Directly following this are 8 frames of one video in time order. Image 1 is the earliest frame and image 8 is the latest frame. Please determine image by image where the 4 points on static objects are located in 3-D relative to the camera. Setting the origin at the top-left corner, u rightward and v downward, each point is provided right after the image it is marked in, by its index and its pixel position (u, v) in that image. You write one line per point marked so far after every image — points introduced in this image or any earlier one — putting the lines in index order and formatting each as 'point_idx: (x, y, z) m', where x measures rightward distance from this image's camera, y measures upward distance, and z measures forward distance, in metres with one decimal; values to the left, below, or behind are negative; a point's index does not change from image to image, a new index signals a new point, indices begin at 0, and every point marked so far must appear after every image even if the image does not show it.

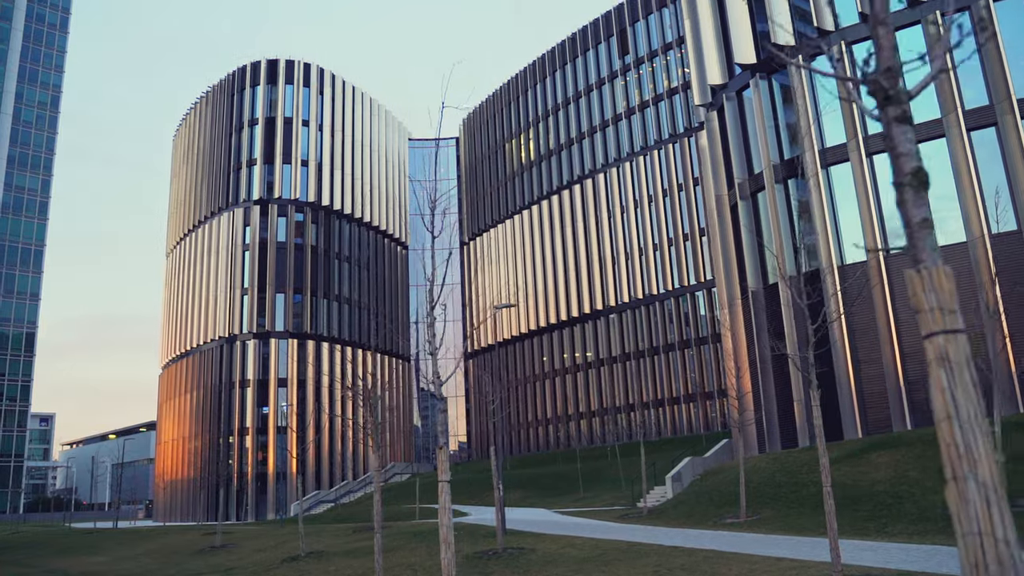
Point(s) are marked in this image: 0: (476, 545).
0: (-0.9, -6.3, +18.5) m
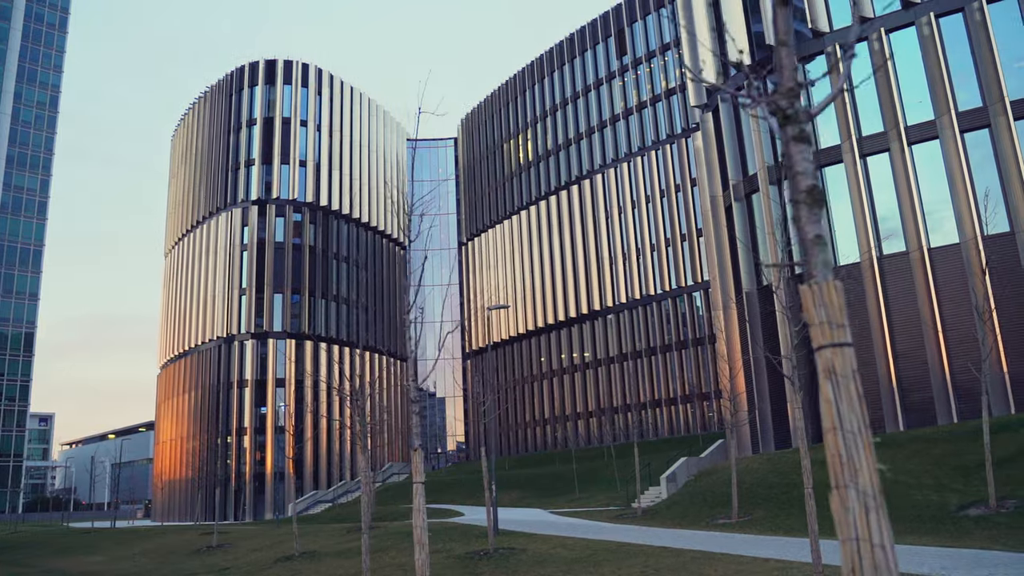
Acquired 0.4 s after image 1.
0: (-1.1, -6.3, +18.5) m
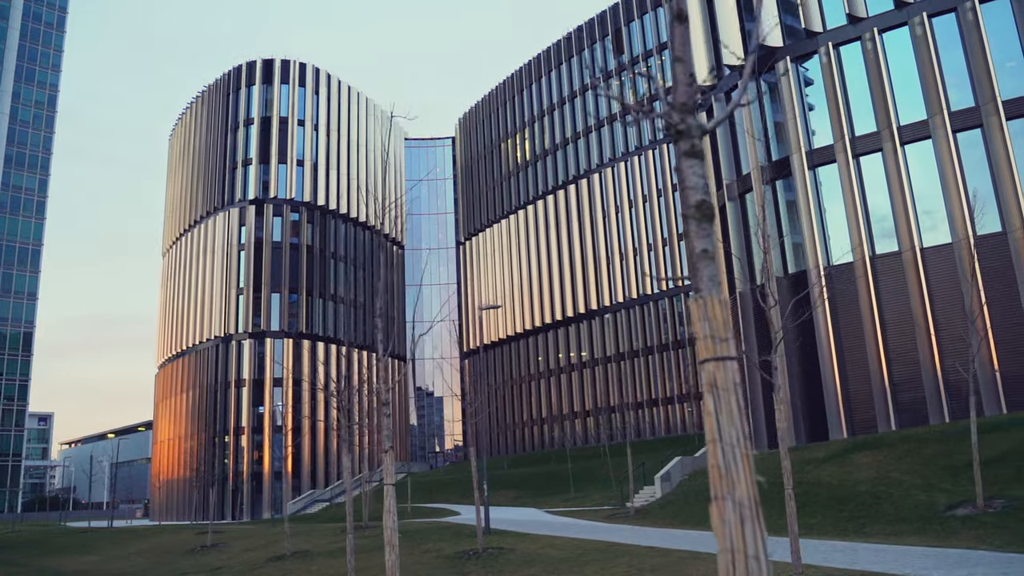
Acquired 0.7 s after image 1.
0: (-1.4, -6.3, +18.6) m
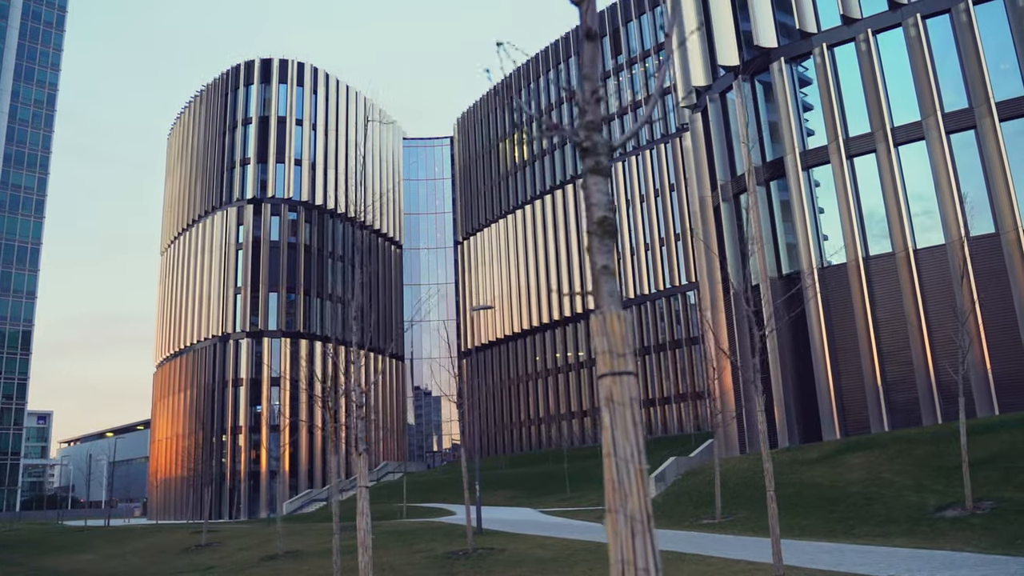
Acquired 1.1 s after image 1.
0: (-1.6, -6.3, +18.6) m
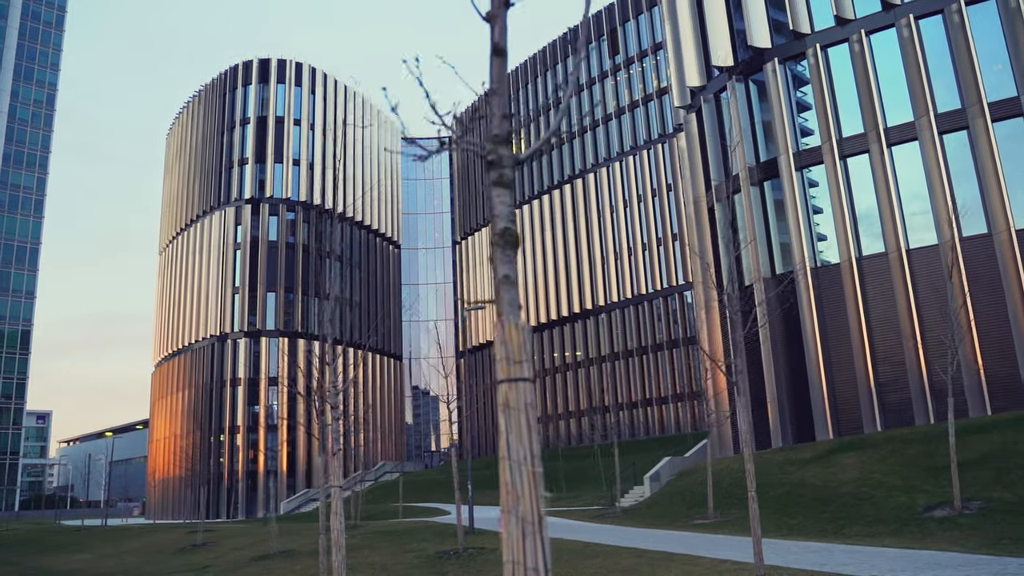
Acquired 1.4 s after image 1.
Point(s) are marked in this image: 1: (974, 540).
0: (-1.8, -6.3, +18.7) m
1: (+8.4, -4.6, +13.8) m
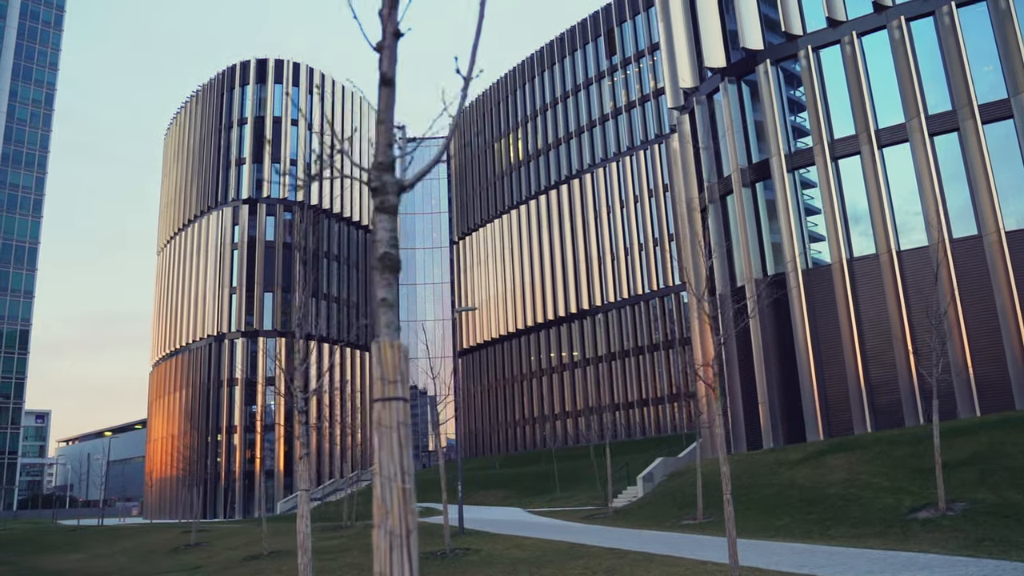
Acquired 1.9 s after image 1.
0: (-2.1, -6.4, +18.7) m
1: (+8.1, -4.6, +13.8) m
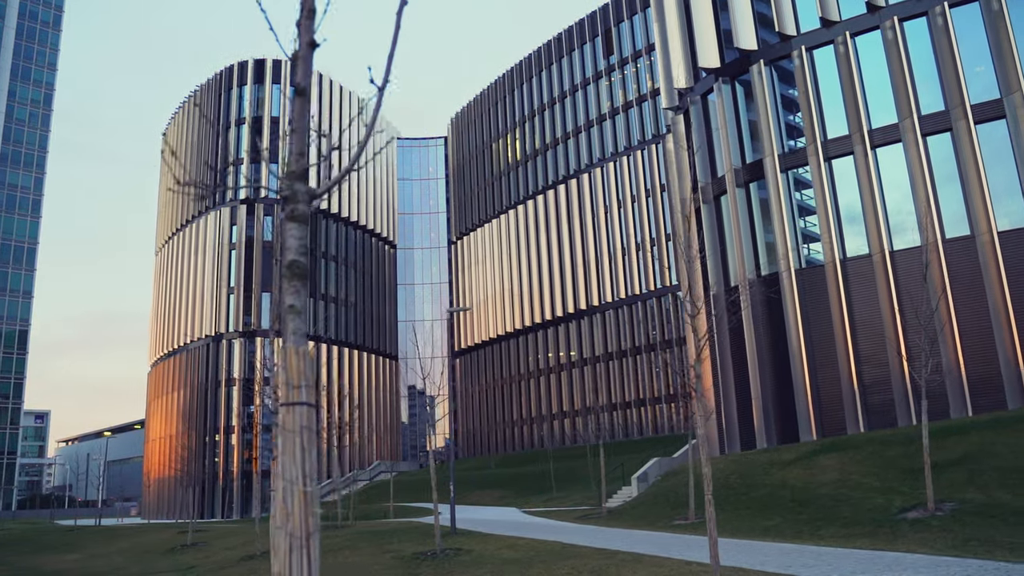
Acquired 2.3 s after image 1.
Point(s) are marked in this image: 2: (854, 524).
0: (-2.3, -6.4, +18.8) m
1: (+7.8, -4.6, +13.9) m
2: (+7.6, -5.2, +16.9) m
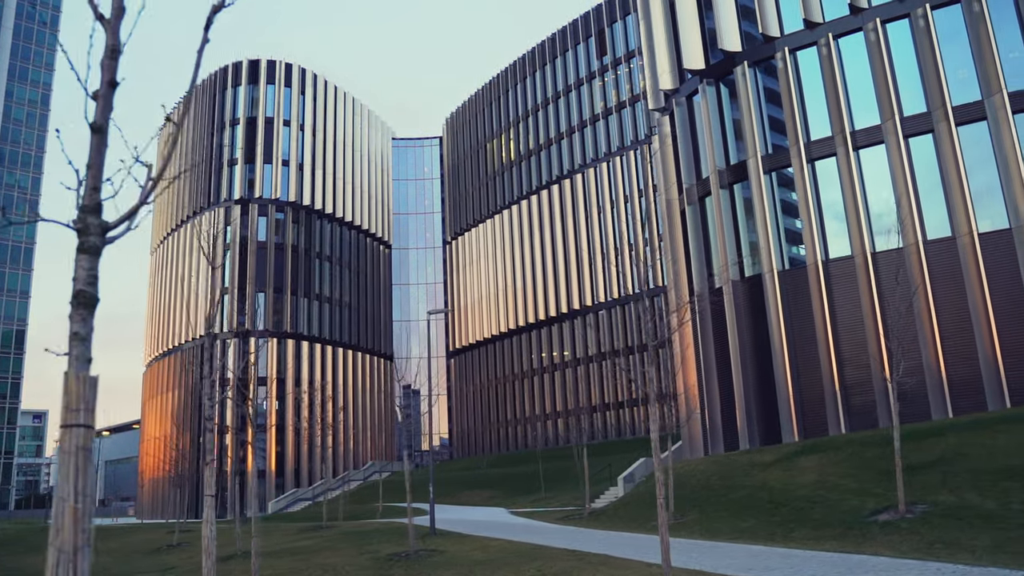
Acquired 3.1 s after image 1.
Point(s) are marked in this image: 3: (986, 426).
0: (-2.9, -6.4, +18.8) m
1: (+7.3, -4.7, +13.9) m
2: (+7.1, -5.3, +17.0) m
3: (+12.5, -3.6, +20.0) m
